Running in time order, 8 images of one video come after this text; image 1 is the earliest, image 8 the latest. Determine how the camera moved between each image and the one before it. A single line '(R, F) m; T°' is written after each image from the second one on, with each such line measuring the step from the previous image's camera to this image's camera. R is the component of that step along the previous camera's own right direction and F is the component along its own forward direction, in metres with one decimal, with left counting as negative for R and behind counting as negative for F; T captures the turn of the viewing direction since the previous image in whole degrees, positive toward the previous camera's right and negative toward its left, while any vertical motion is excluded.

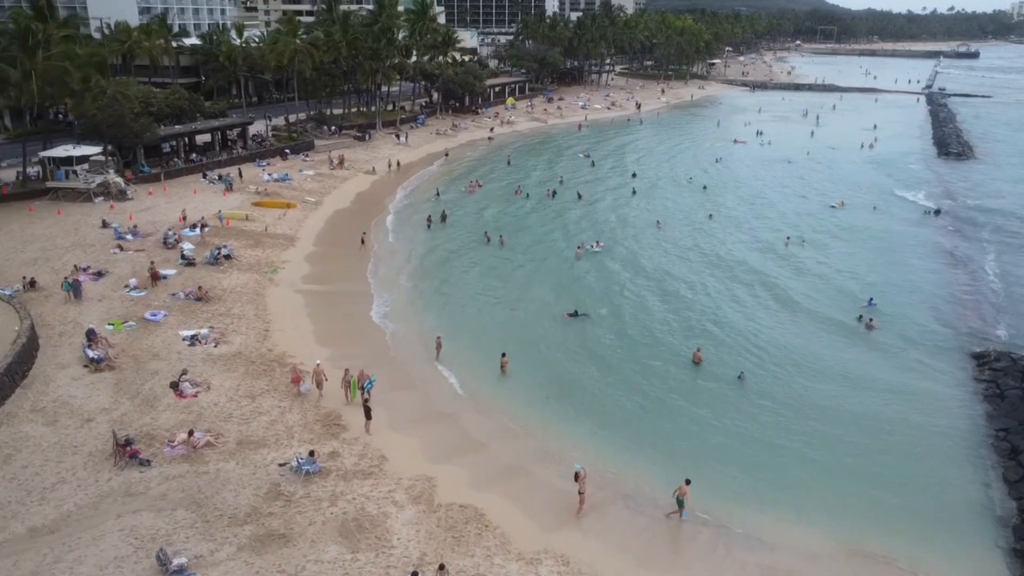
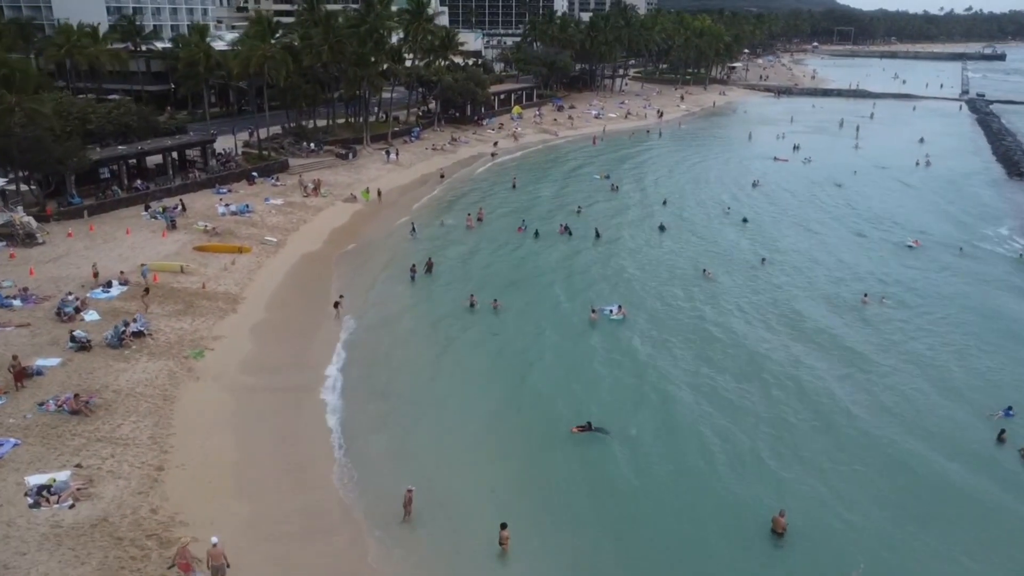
(+0.1, +9.5) m; 0°
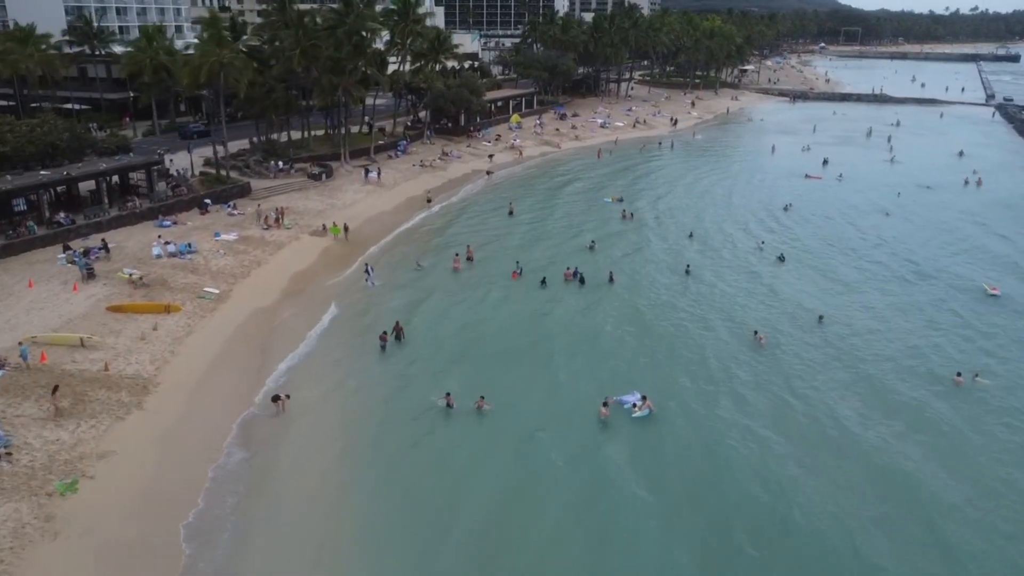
(+0.1, +8.0) m; 0°
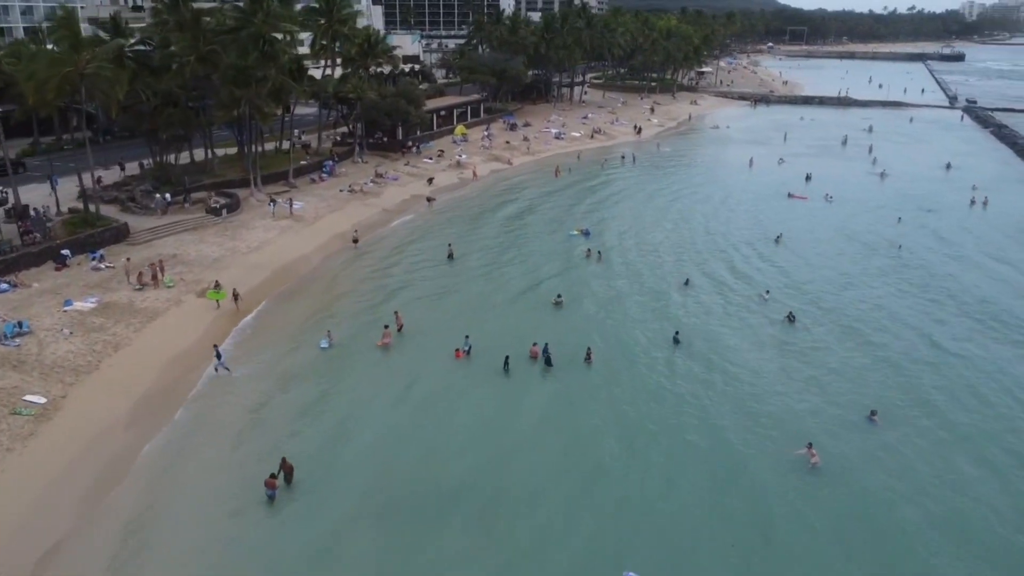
(+0.2, +9.1) m; +4°
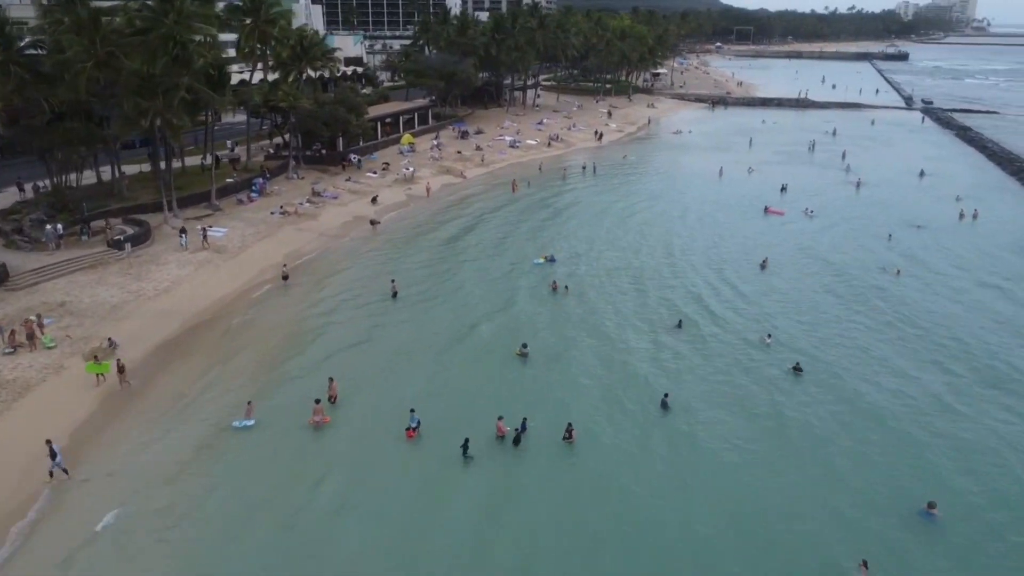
(-0.2, +5.6) m; +3°
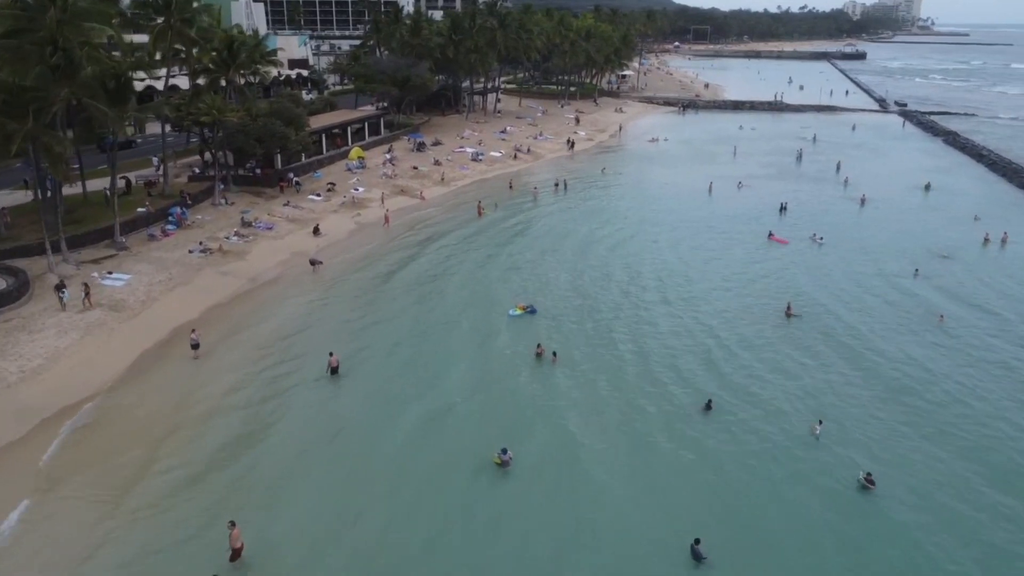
(-0.6, +7.5) m; +3°
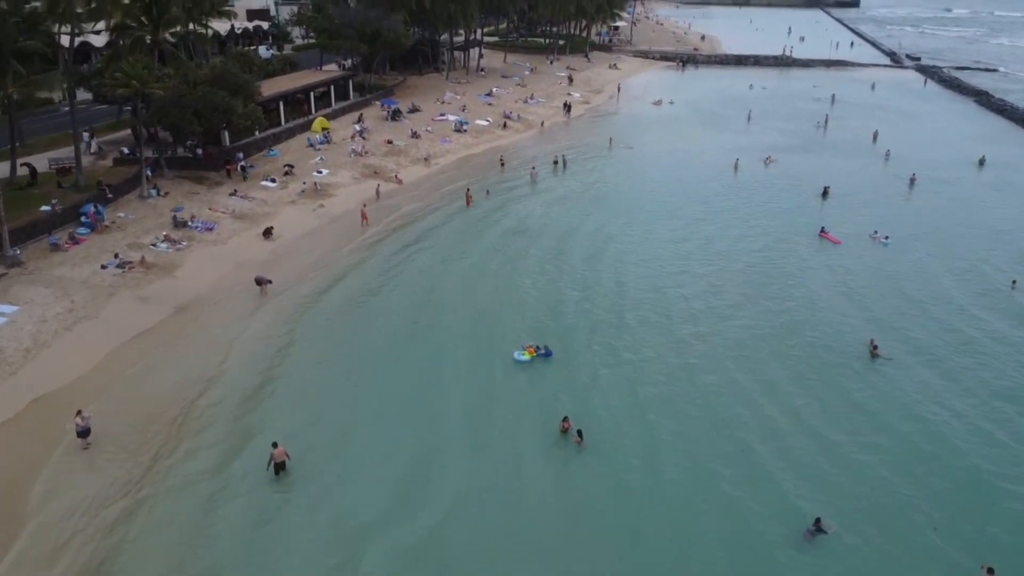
(-0.9, +8.2) m; +2°
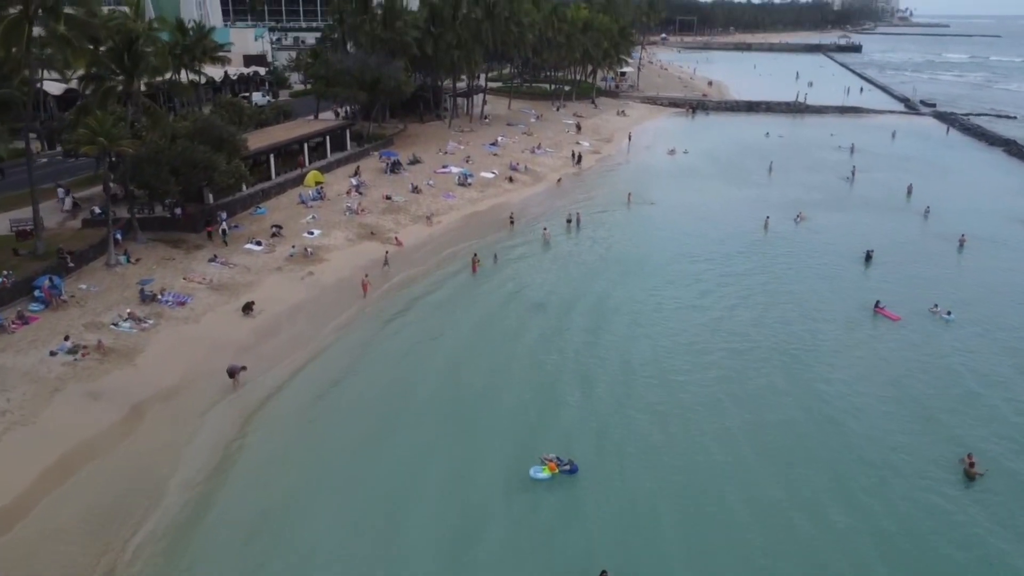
(-0.6, +4.4) m; 0°
